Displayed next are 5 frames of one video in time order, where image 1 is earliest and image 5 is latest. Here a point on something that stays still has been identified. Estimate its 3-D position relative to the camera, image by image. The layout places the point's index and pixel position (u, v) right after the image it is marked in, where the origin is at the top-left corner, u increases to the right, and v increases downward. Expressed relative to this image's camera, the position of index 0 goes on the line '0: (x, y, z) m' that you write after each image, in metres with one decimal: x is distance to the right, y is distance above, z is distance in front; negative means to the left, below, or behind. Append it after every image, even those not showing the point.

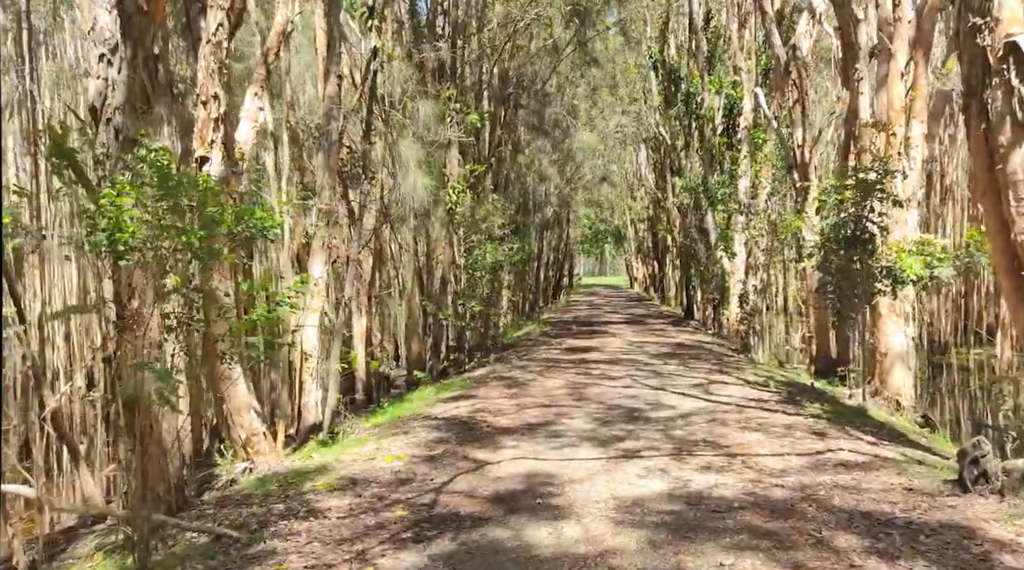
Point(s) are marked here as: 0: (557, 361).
0: (+0.8, -1.4, +15.4) m
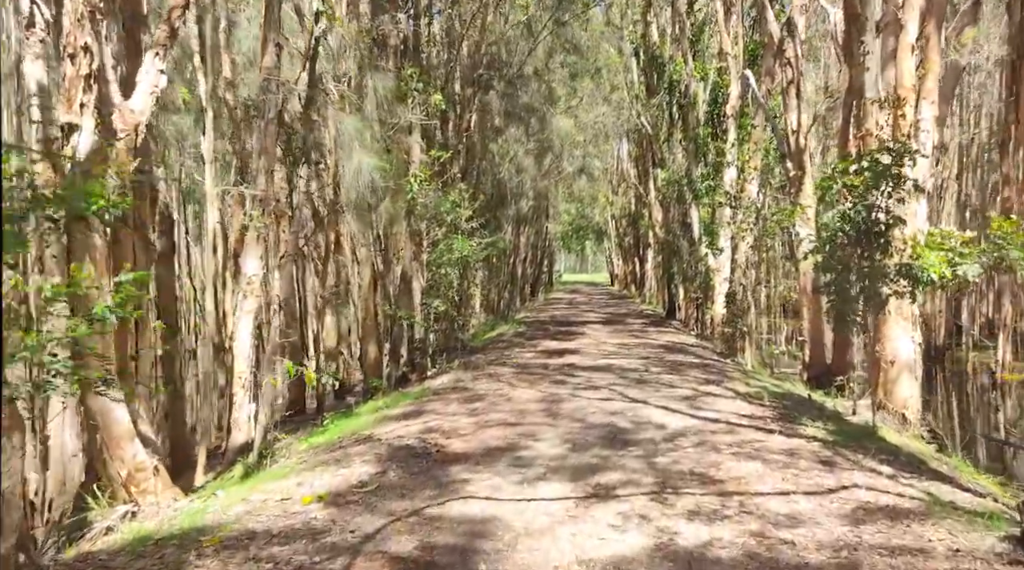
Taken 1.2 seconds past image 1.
0: (+0.3, -1.4, +14.0) m
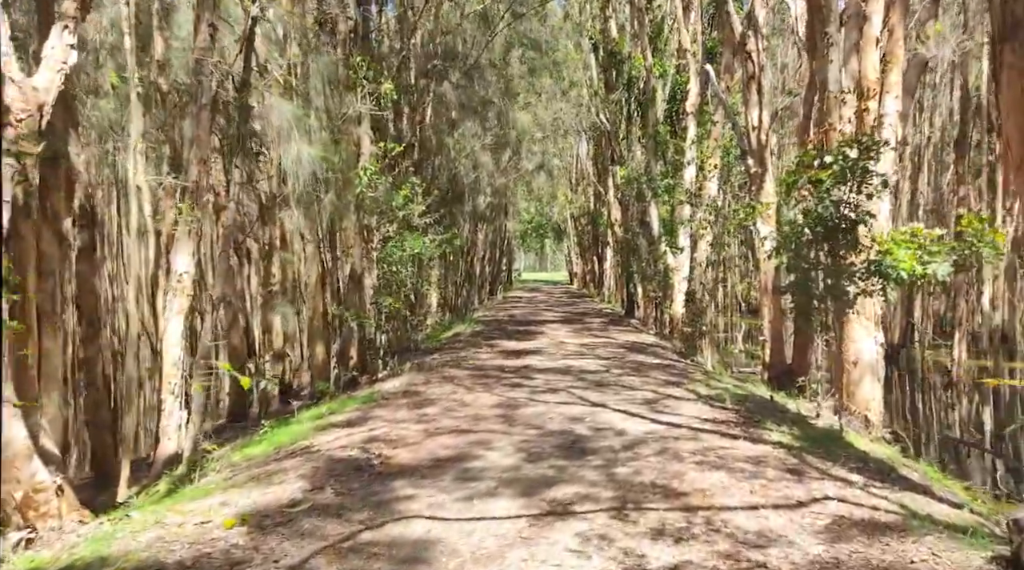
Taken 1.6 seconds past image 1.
0: (-0.4, -1.3, +13.5) m
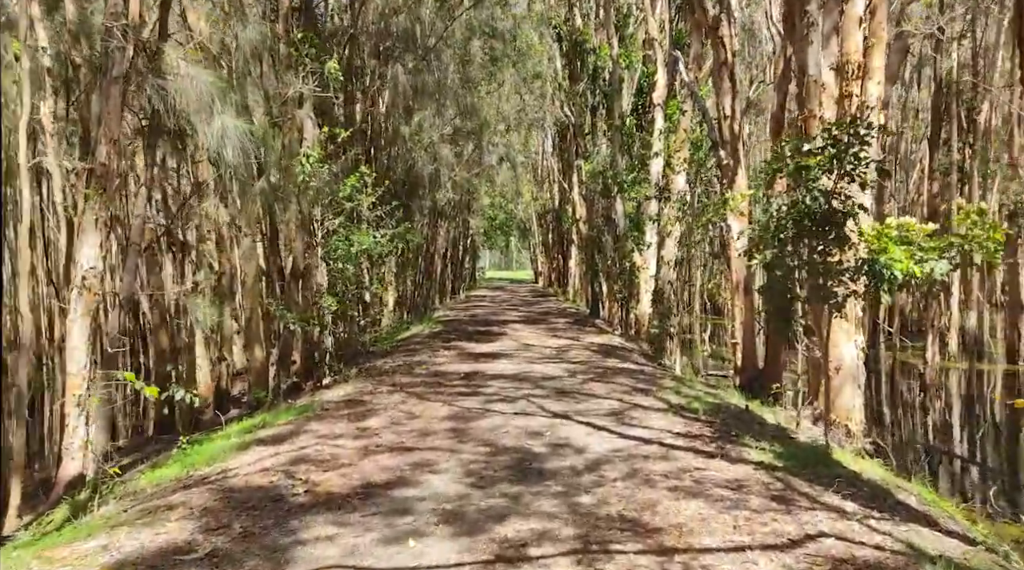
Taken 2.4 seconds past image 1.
0: (-1.1, -1.3, +12.6) m
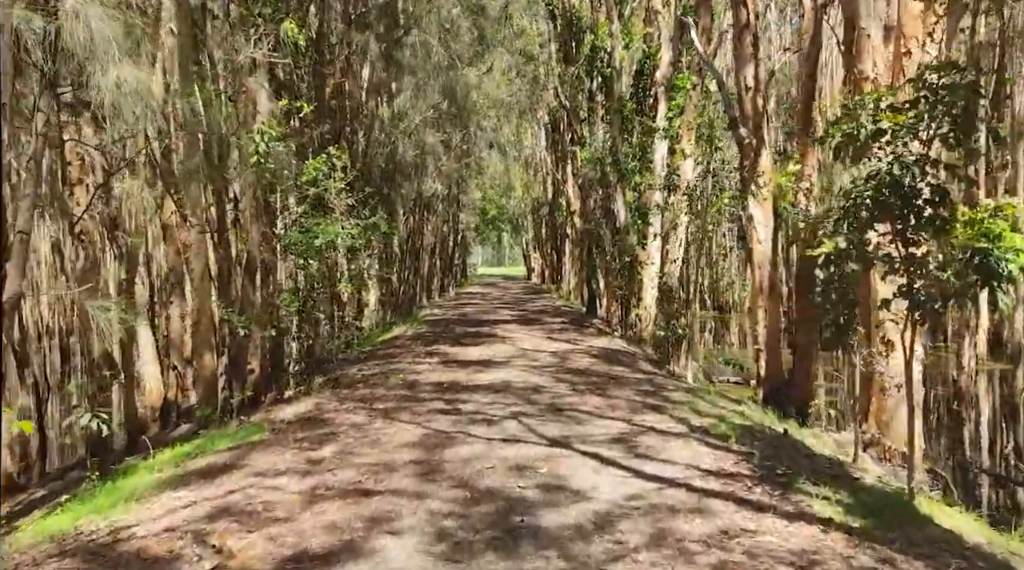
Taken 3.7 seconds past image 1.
0: (-1.2, -1.3, +10.9) m
